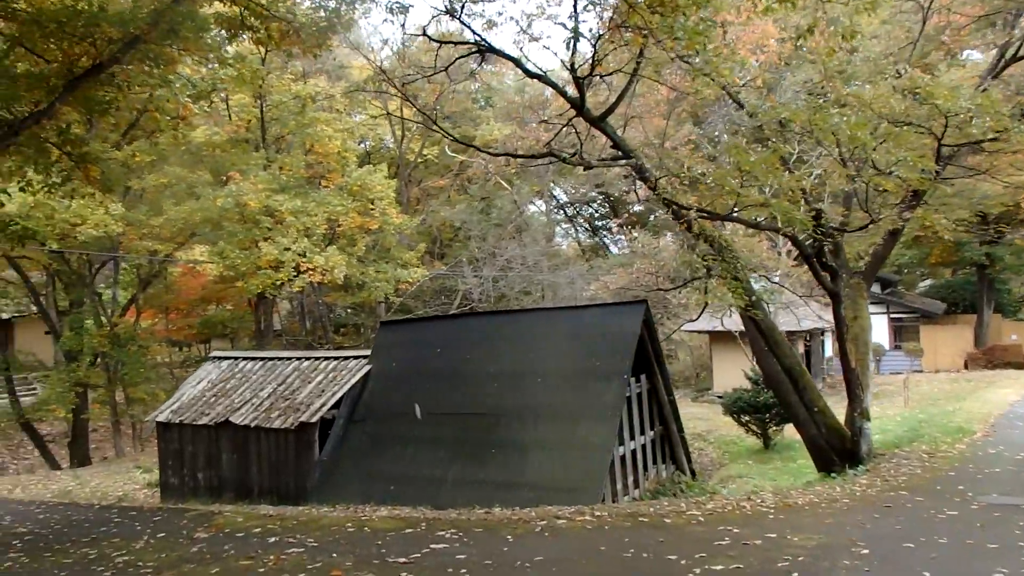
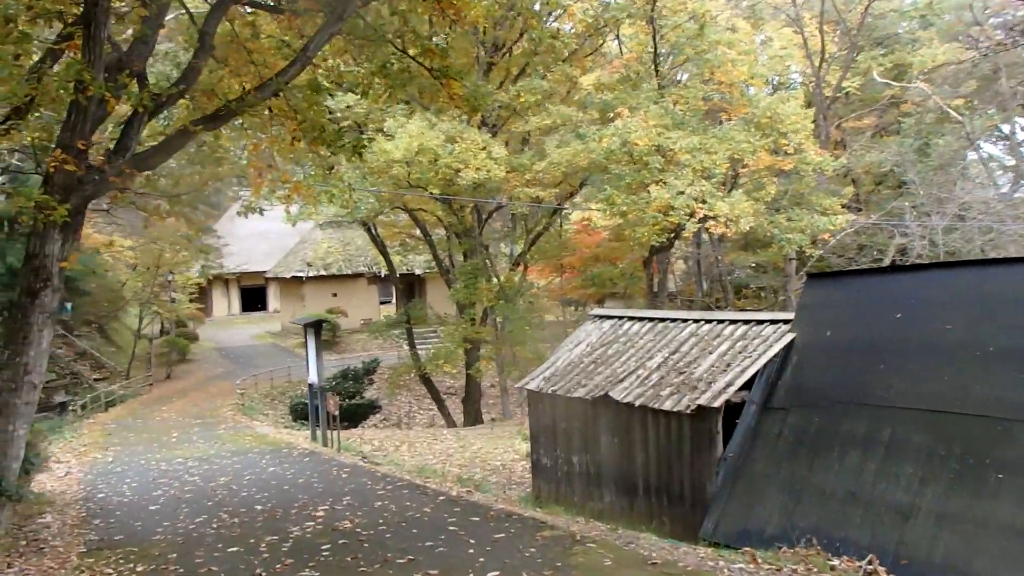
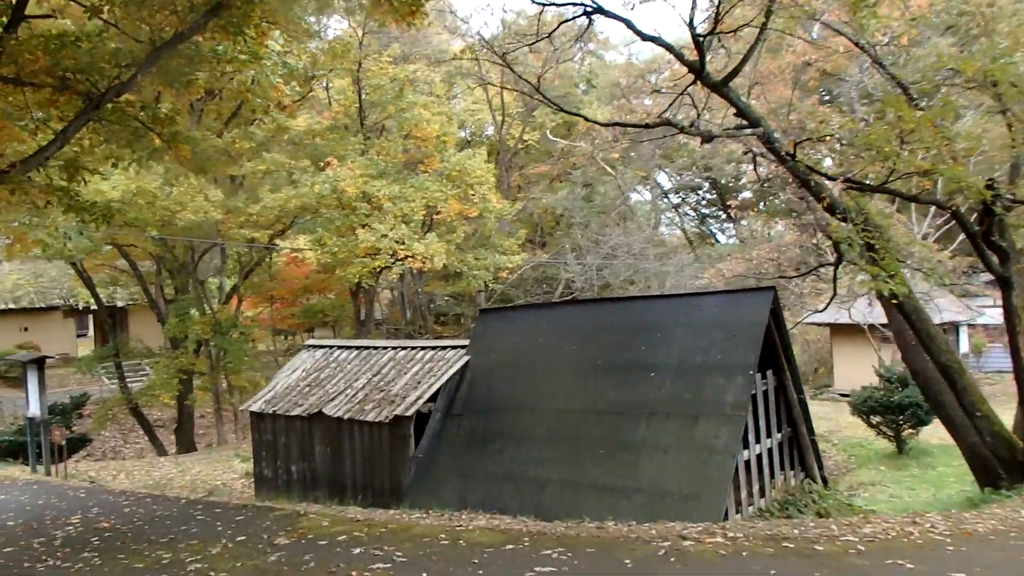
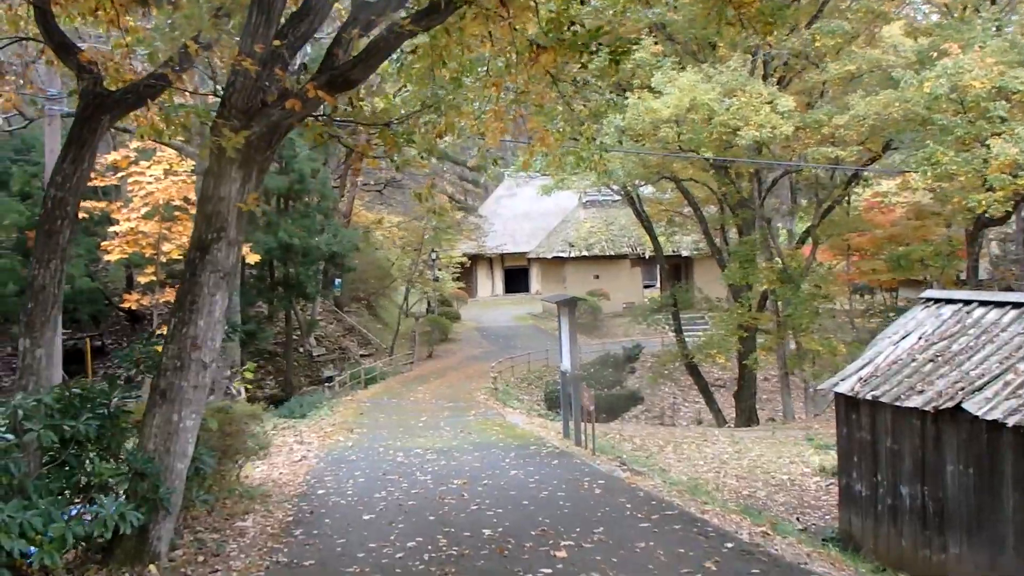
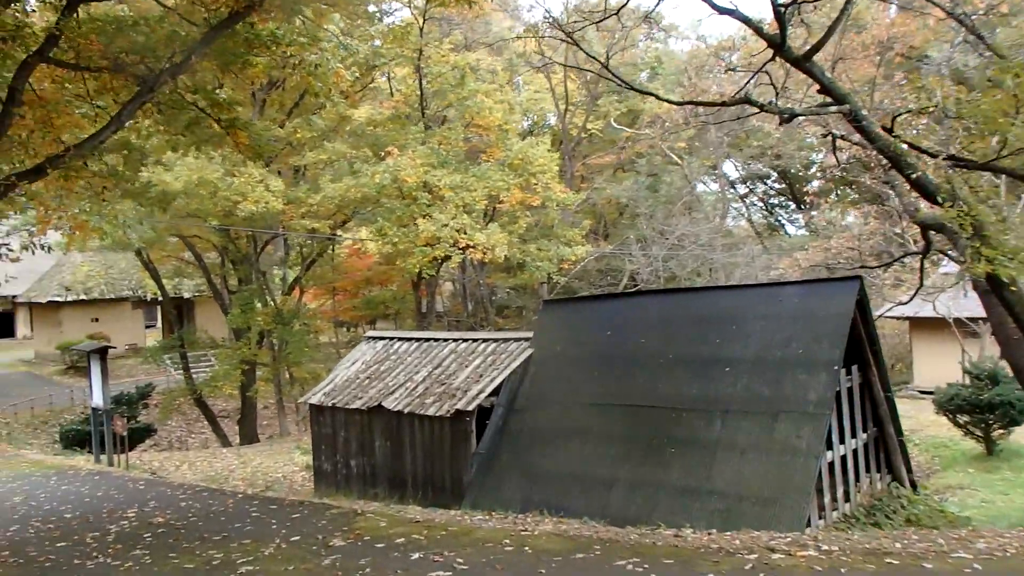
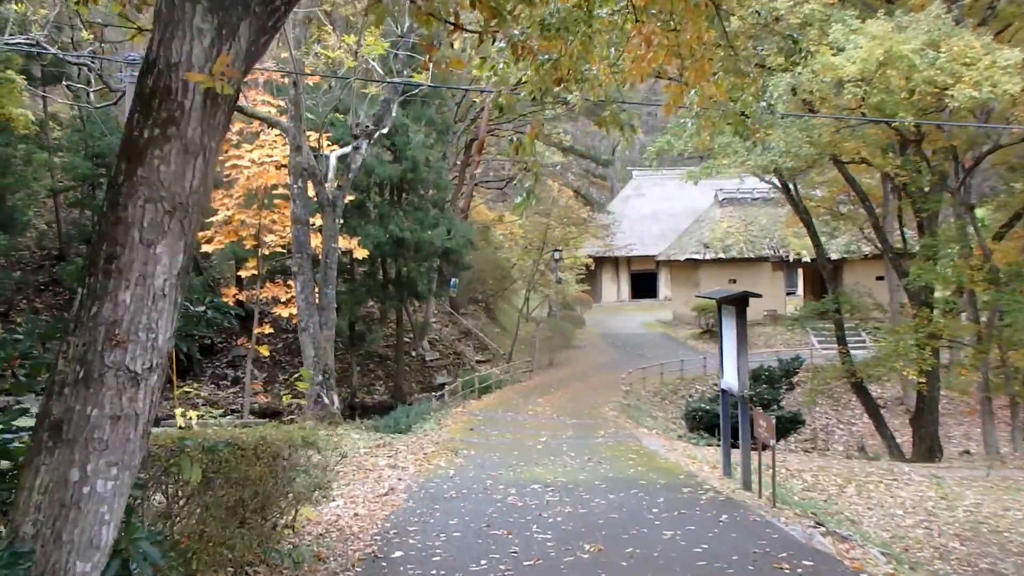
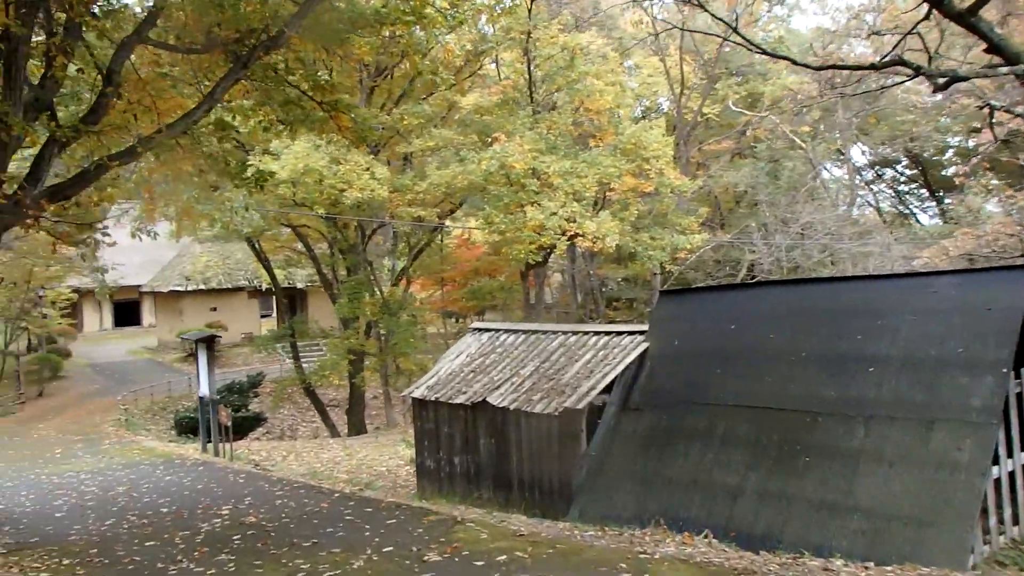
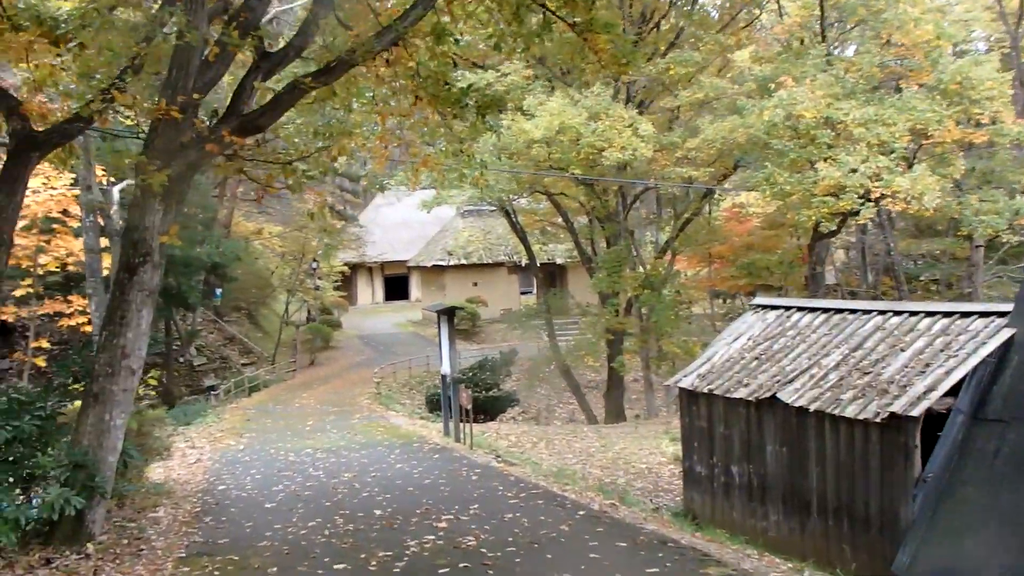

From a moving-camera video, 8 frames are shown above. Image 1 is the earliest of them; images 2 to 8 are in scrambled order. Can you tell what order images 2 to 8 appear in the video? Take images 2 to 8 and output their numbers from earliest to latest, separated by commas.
3, 5, 7, 2, 8, 4, 6
